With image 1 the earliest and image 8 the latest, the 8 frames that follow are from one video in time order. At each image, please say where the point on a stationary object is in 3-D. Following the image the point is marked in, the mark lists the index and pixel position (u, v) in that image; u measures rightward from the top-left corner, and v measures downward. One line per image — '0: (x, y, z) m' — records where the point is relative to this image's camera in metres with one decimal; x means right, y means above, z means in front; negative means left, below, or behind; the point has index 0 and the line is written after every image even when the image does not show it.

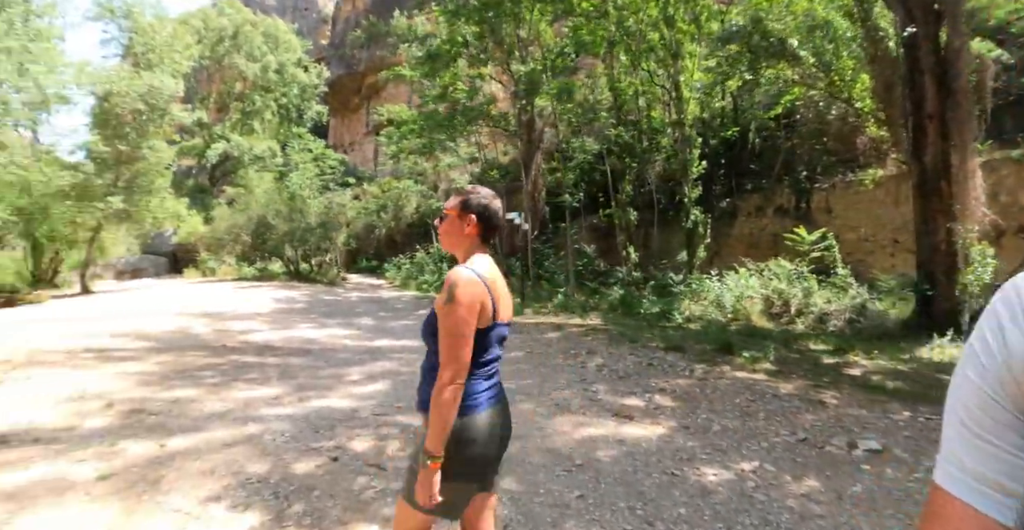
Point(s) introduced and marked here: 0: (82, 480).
0: (-4.6, -2.3, +5.5) m
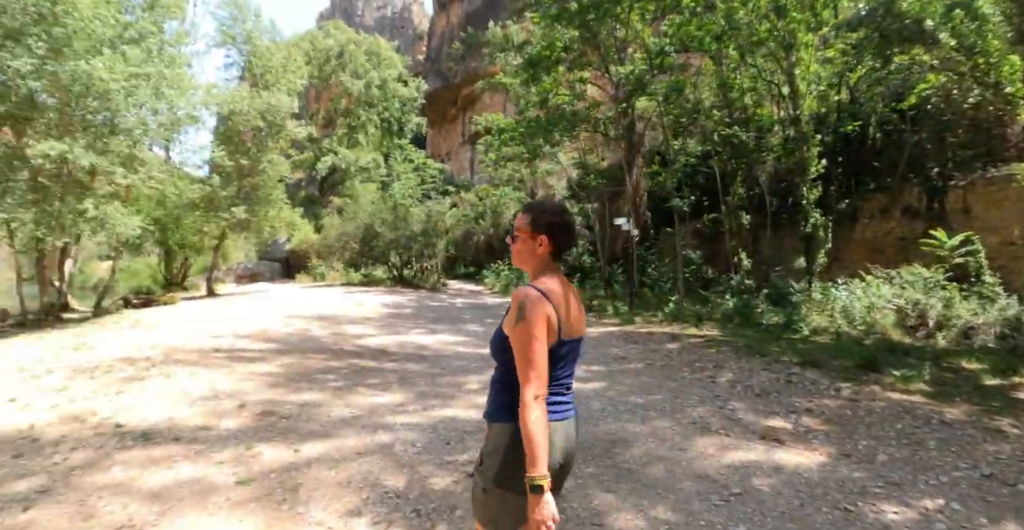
0: (-2.8, -2.1, +4.9) m
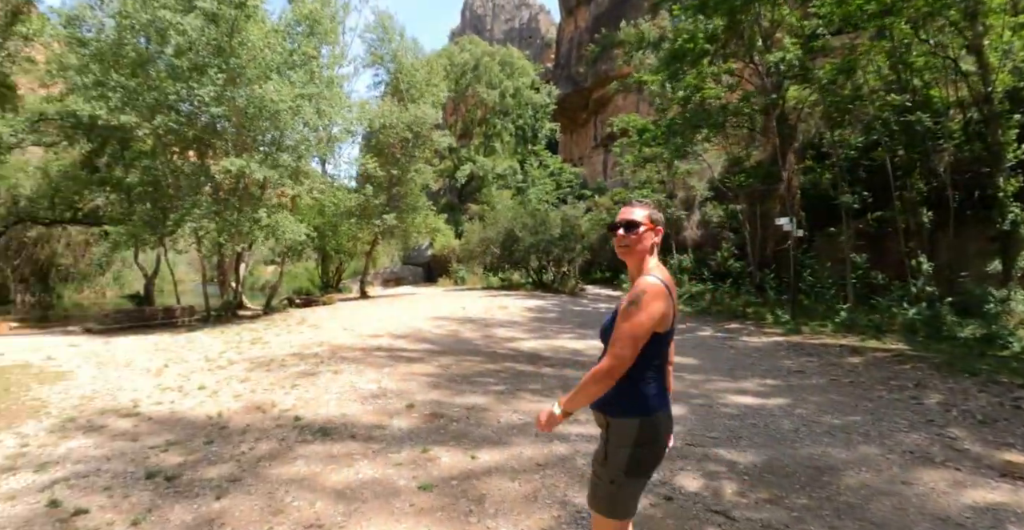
0: (-0.9, -1.9, +4.3) m
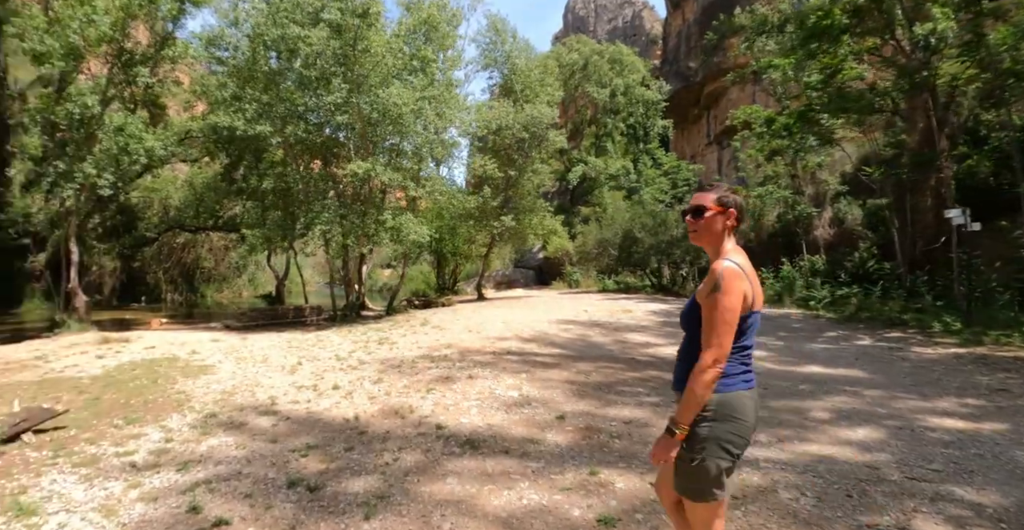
0: (+0.5, -1.7, +3.4) m
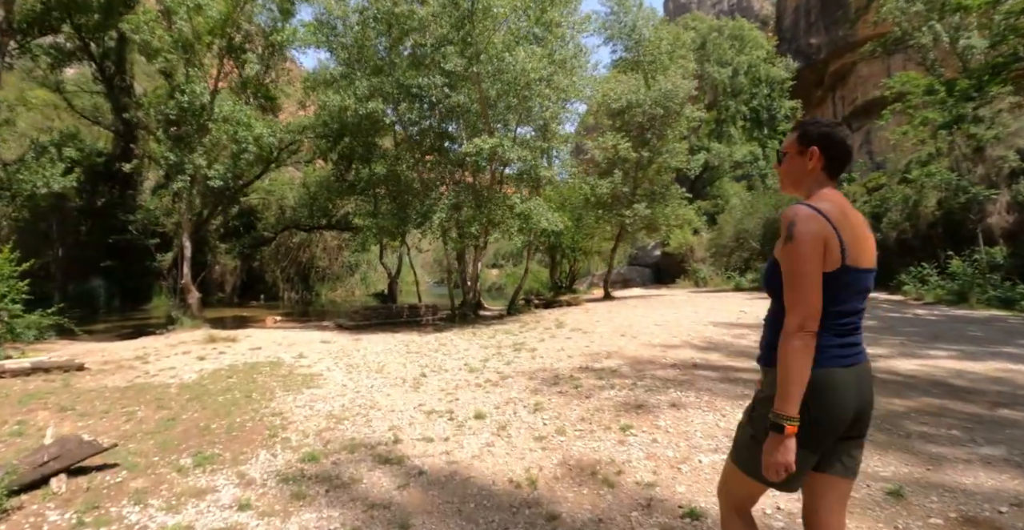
0: (+1.8, -1.4, +1.1) m
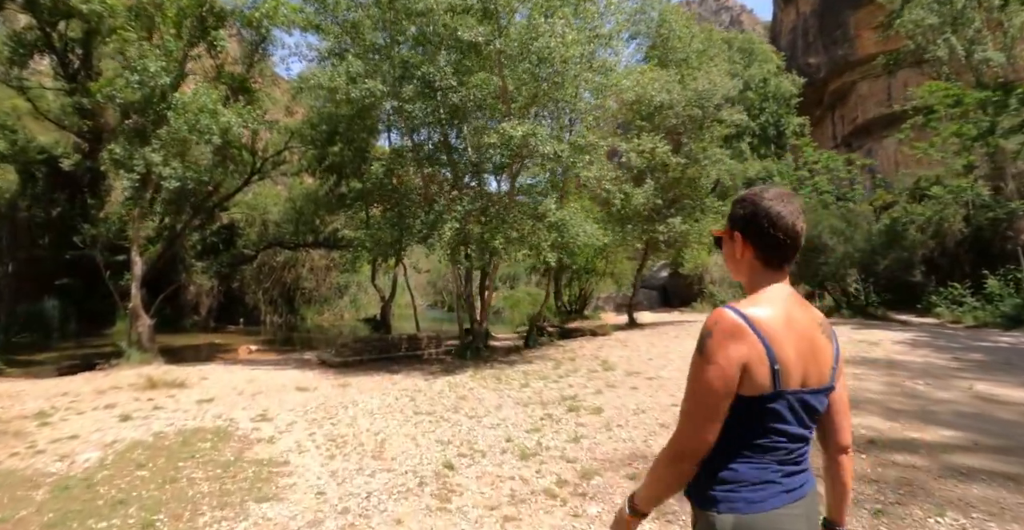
0: (+2.4, -1.4, -1.1) m
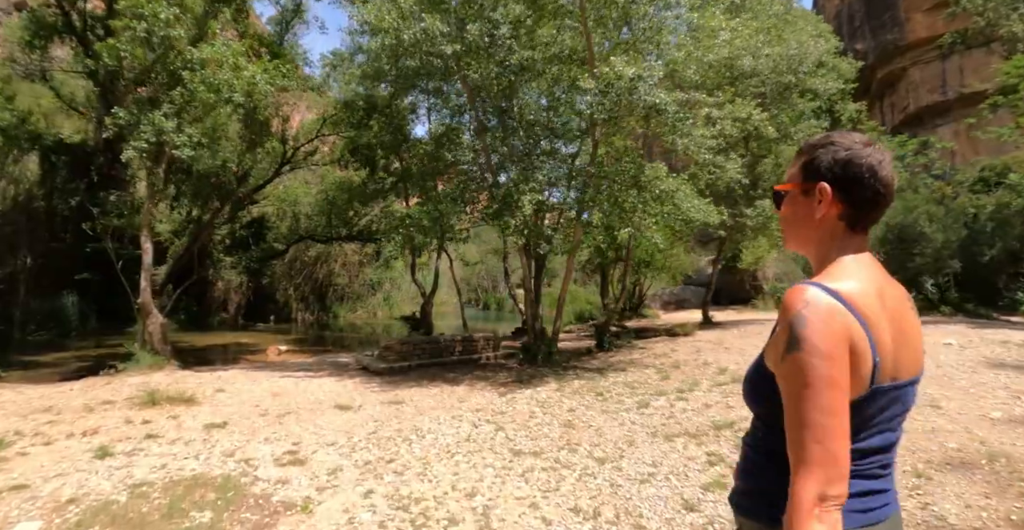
0: (+3.1, -1.2, -3.0) m
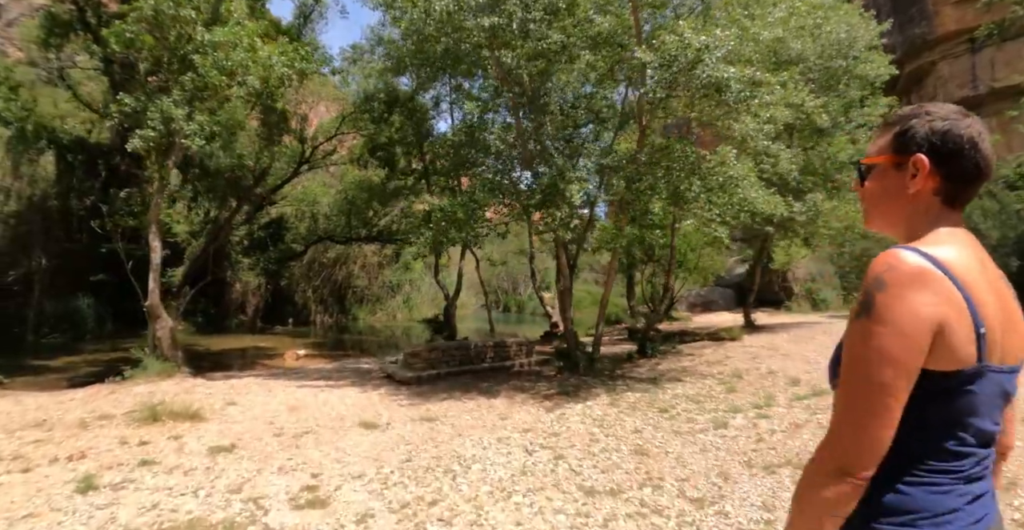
0: (+3.3, -1.1, -3.8) m
